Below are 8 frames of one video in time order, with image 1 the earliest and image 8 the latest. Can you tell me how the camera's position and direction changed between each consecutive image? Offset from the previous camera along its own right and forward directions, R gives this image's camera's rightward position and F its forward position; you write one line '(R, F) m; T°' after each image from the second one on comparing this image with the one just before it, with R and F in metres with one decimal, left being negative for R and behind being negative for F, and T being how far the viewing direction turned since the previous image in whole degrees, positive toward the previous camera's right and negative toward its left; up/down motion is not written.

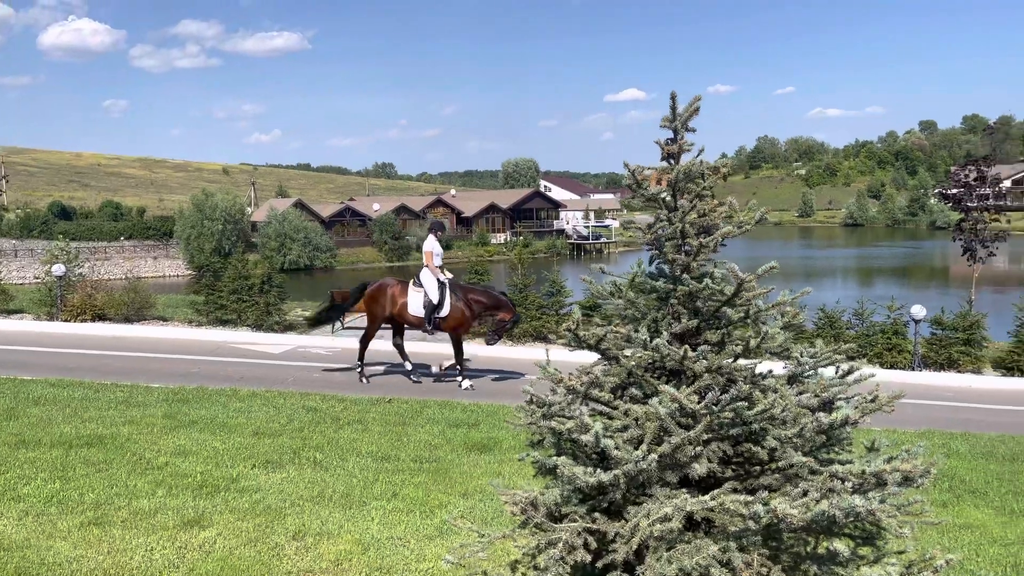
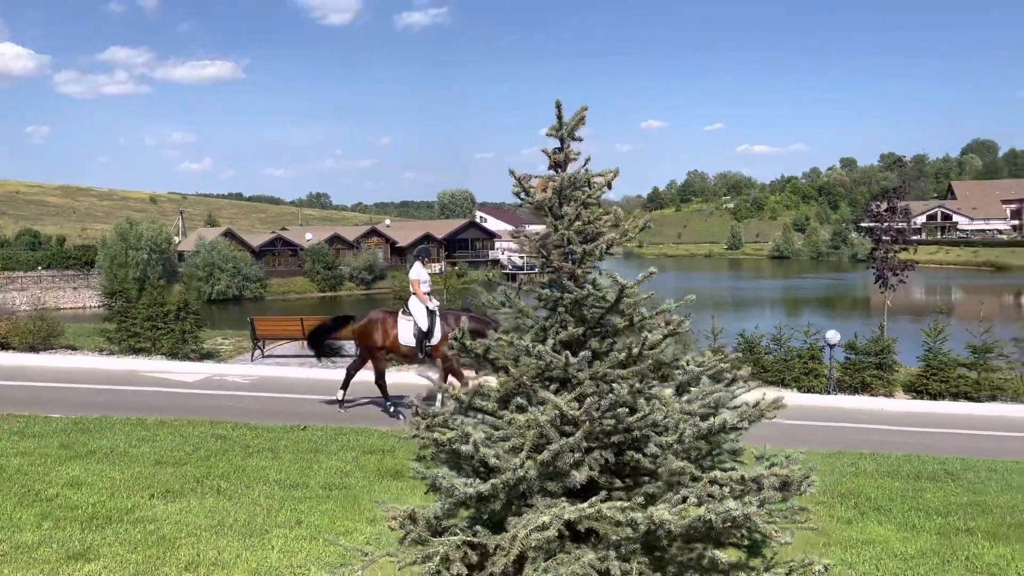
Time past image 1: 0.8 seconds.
(+0.2, +0.1) m; +4°
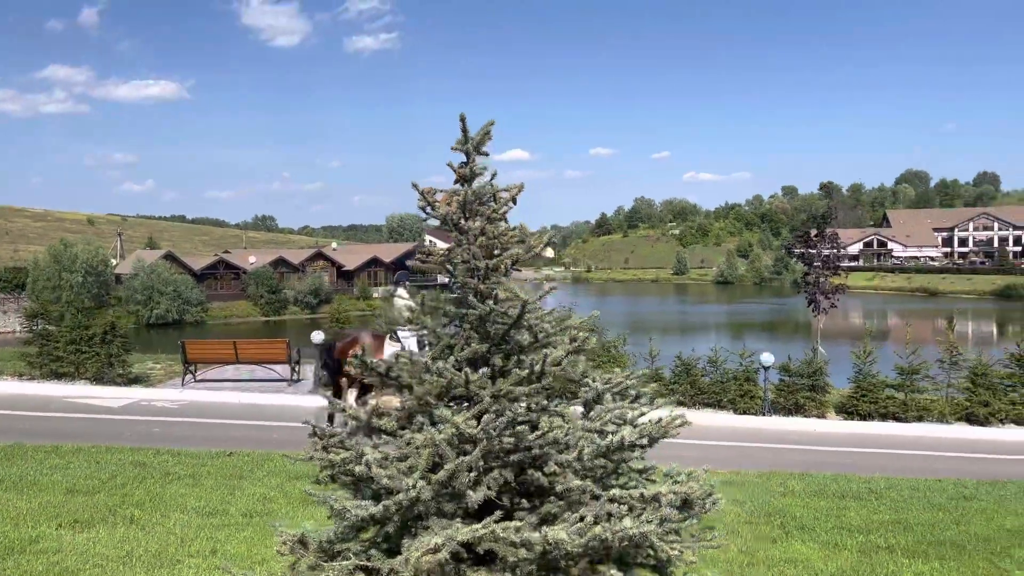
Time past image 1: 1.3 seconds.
(+0.2, 0.0) m; +4°
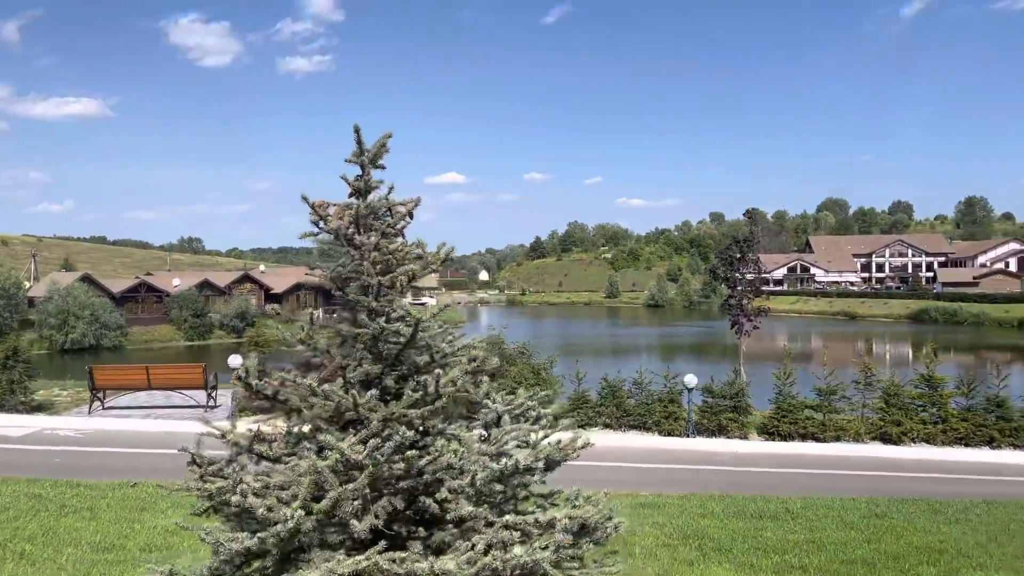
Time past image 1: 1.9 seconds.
(+0.2, +0.1) m; +5°
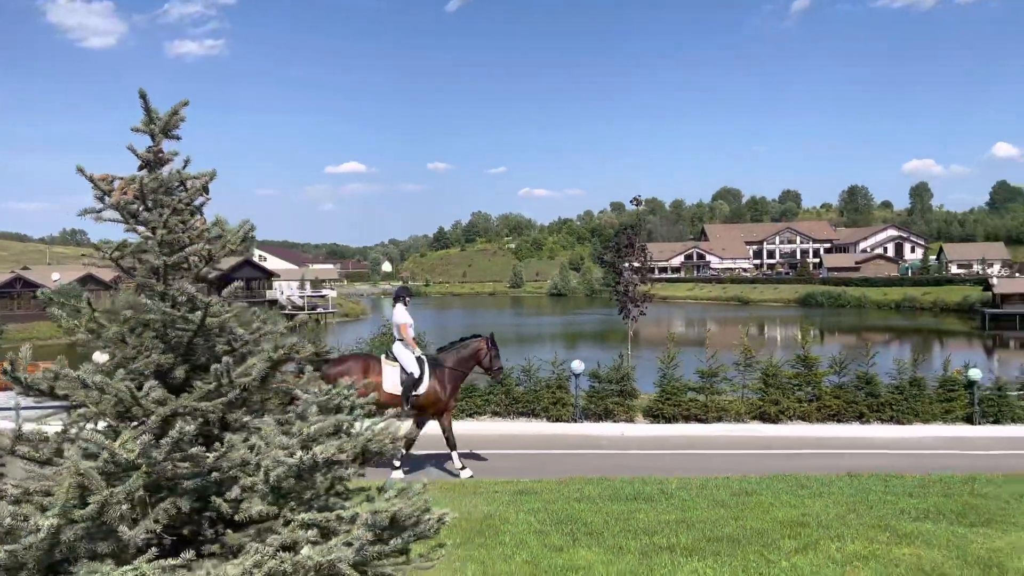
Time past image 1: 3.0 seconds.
(+0.4, +0.2) m; +7°
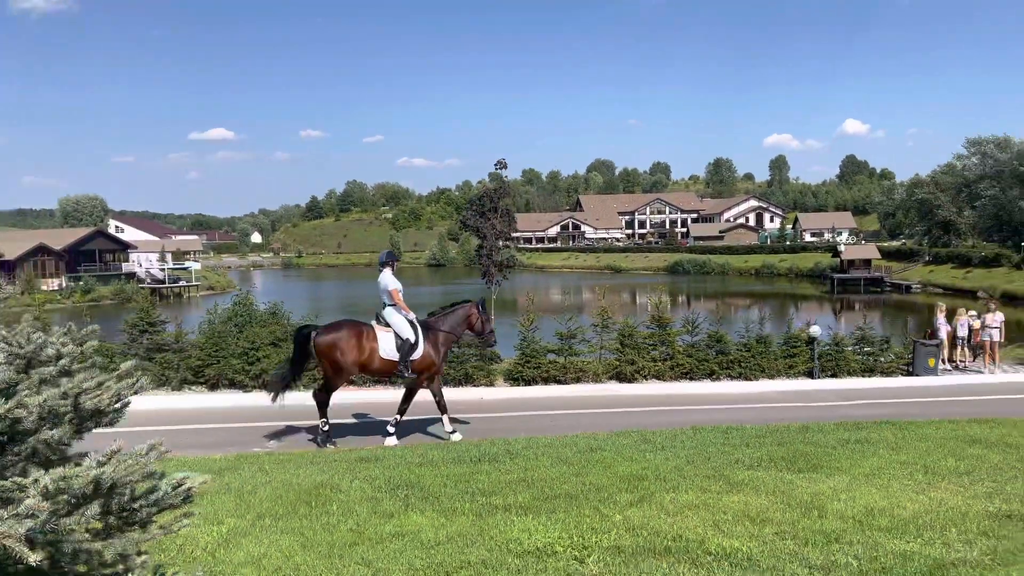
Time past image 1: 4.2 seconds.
(+0.4, +0.3) m; +8°
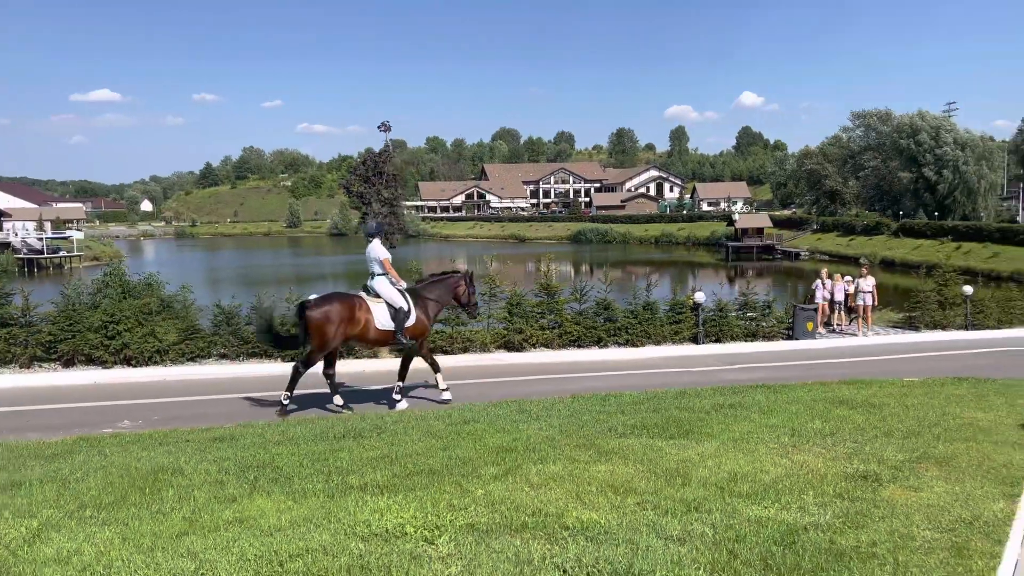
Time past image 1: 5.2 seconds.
(+0.4, +0.3) m; +6°
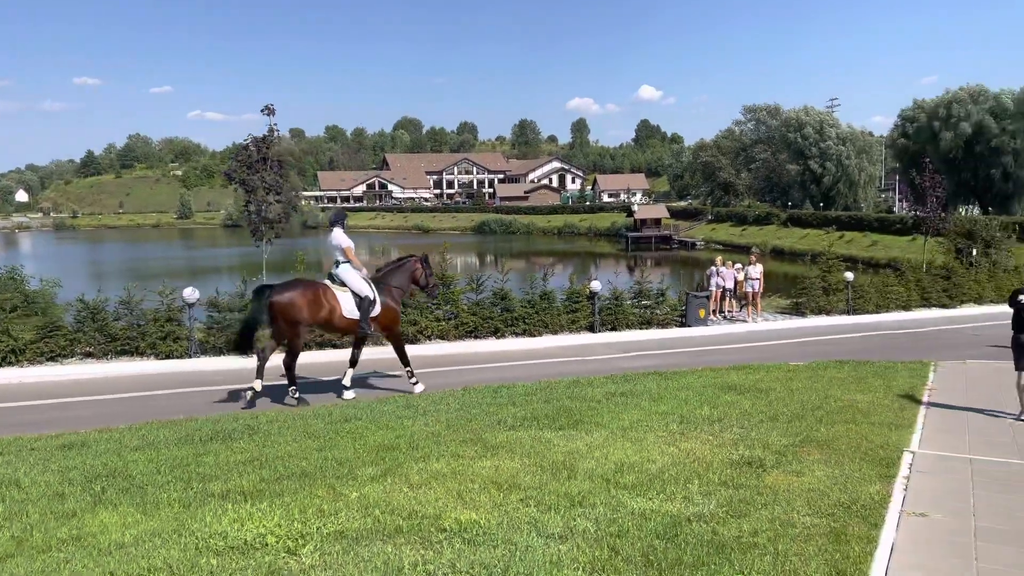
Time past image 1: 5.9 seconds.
(+0.2, +0.3) m; +7°
